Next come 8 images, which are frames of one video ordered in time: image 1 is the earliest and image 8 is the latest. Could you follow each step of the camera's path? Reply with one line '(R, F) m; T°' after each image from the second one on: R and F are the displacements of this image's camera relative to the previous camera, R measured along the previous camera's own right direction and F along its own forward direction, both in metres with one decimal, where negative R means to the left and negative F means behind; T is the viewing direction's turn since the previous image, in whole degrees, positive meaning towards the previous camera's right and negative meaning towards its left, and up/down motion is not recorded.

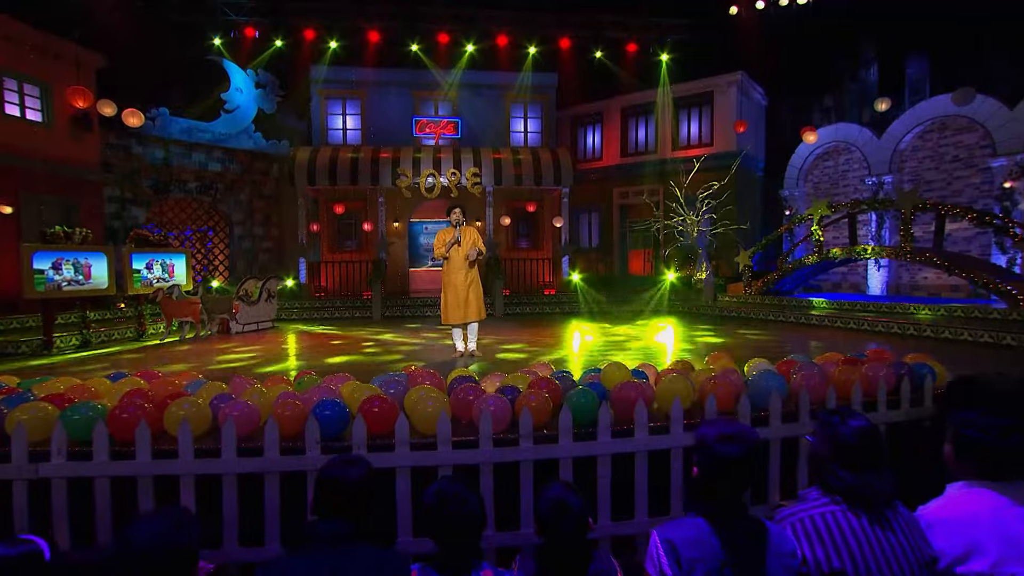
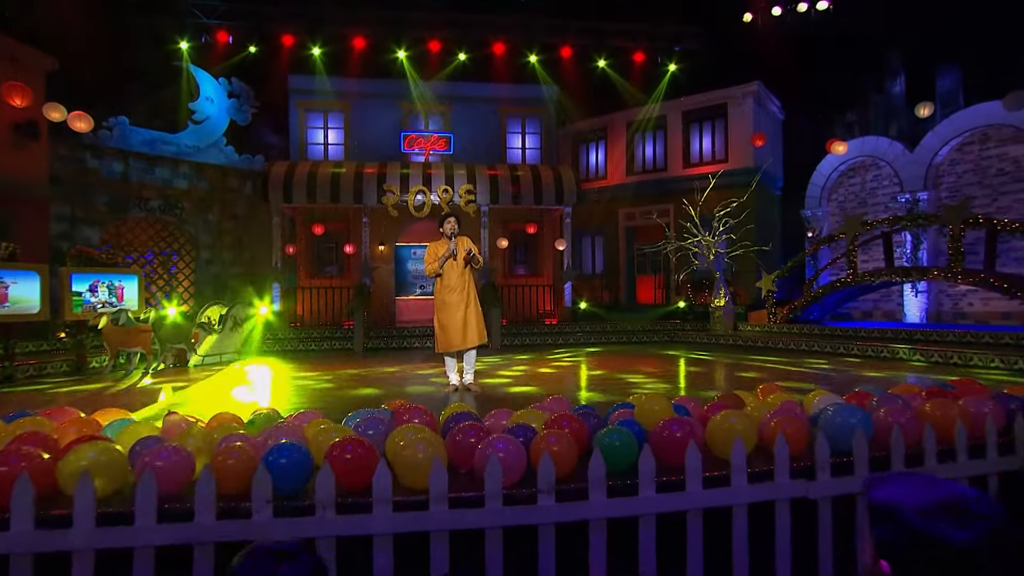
(-0.2, +1.9) m; +1°
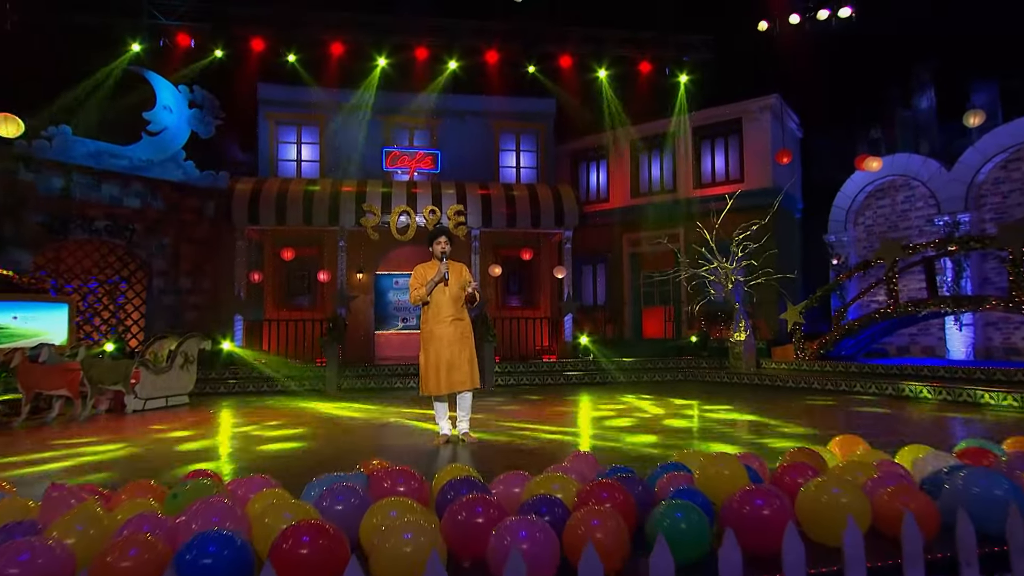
(-0.3, +1.9) m; +1°
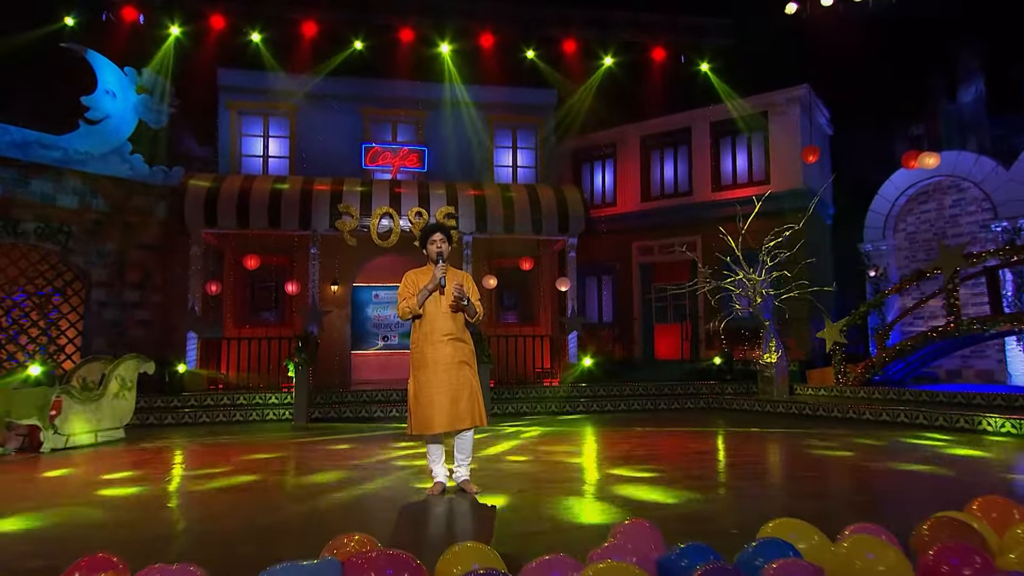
(-0.3, +2.0) m; +2°
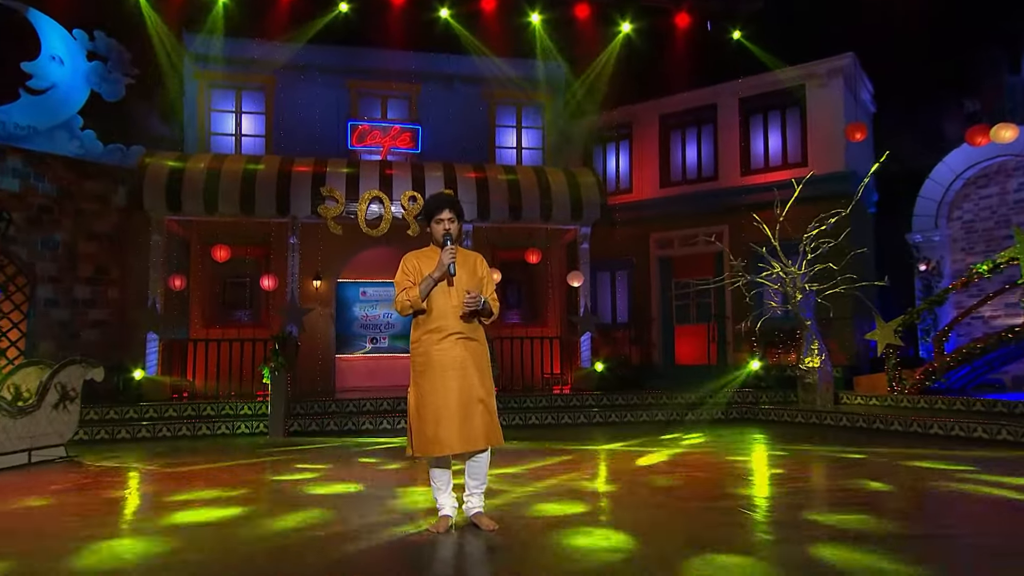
(-0.3, +1.7) m; +1°
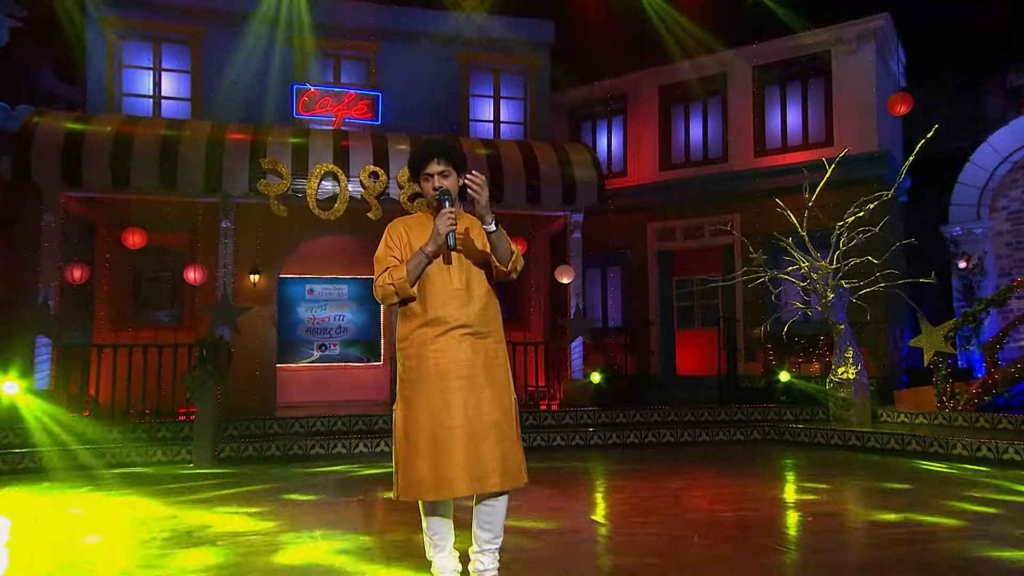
(-0.5, +2.1) m; +4°
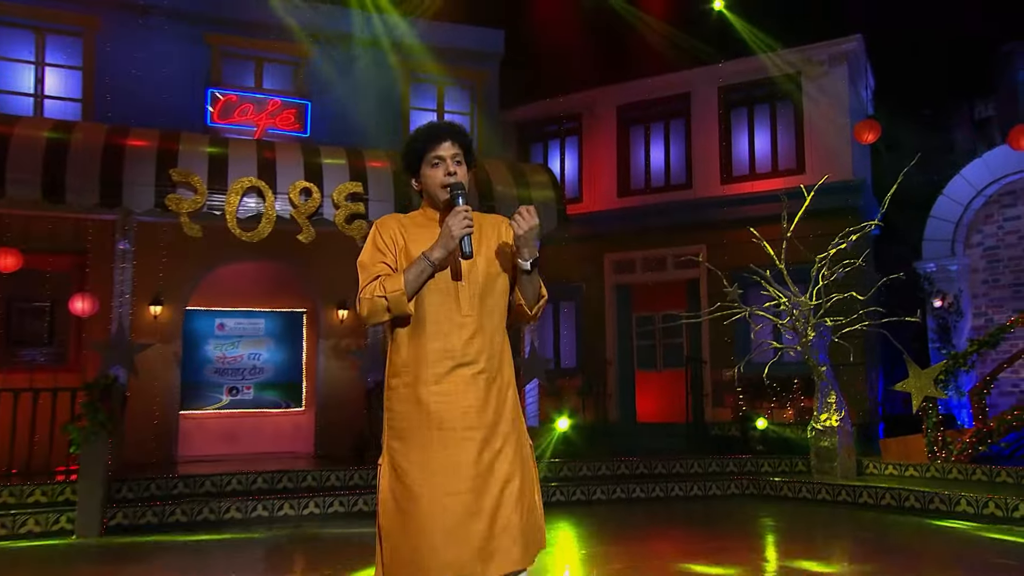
(-0.5, +1.3) m; +6°
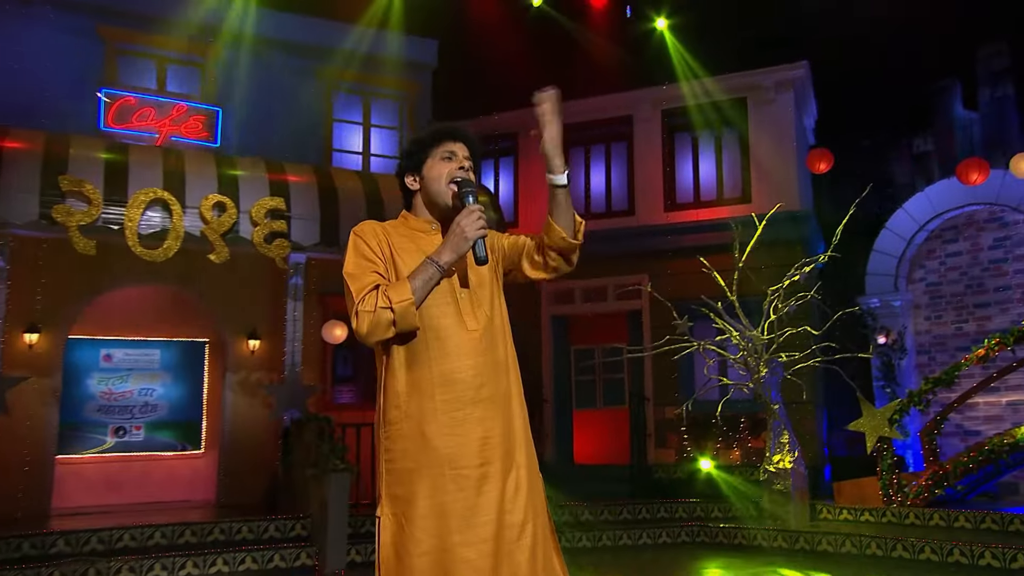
(-0.4, +0.8) m; +7°
